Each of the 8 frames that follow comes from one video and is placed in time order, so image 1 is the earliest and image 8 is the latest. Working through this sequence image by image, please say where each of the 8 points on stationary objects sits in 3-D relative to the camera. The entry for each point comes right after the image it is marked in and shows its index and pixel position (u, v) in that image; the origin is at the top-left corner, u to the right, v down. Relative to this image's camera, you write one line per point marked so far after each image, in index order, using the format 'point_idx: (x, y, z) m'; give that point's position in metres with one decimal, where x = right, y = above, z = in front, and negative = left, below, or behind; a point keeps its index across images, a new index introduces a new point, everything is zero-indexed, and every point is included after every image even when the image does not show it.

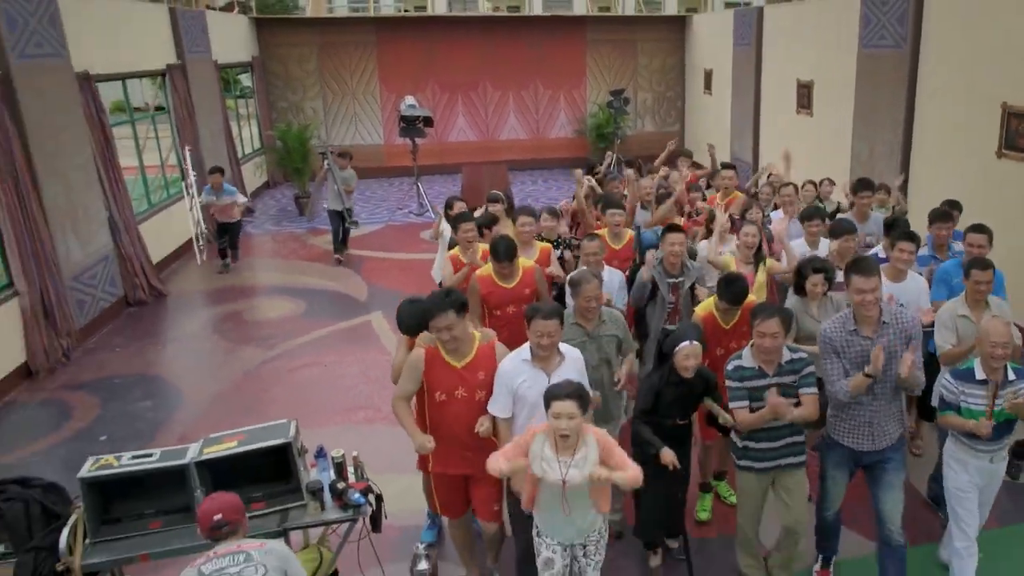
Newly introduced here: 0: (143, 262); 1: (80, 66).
0: (-4.8, +0.3, +8.9) m
1: (-5.1, +2.6, +8.1) m
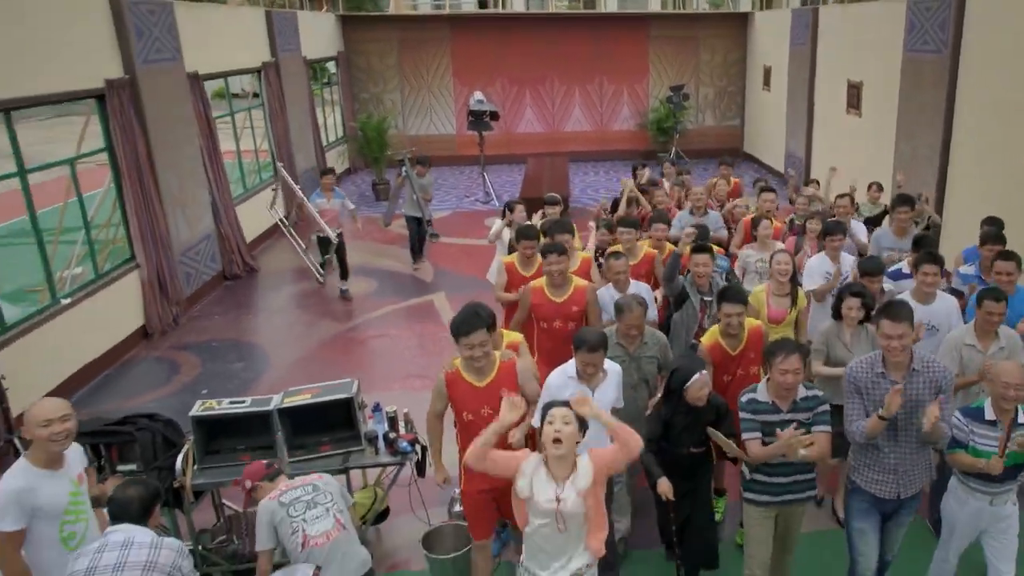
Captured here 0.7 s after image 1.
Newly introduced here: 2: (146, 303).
0: (-4.0, +0.7, +10.0) m
1: (-4.3, +2.9, +9.2) m
2: (-4.4, -0.2, +8.2) m
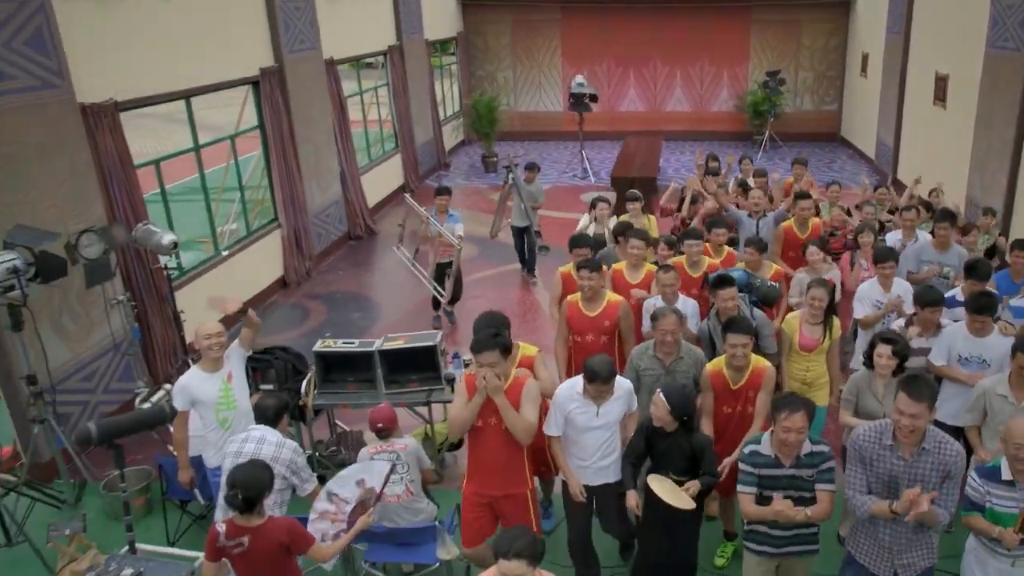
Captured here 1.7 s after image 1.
0: (-2.5, +1.4, +11.4) m
1: (-2.8, +3.6, +10.6) m
2: (-3.2, +0.4, +9.8) m
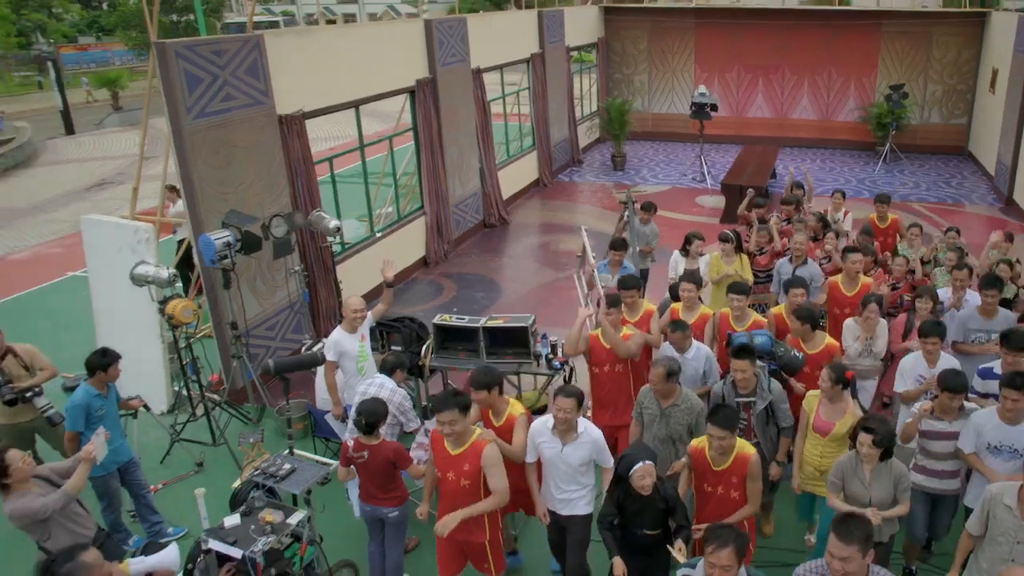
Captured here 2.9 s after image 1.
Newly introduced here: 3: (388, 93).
0: (-0.3, +1.7, +12.9) m
1: (-0.6, +3.9, +12.1) m
2: (-1.4, +0.8, +11.5) m
3: (-1.9, +3.0, +10.6) m
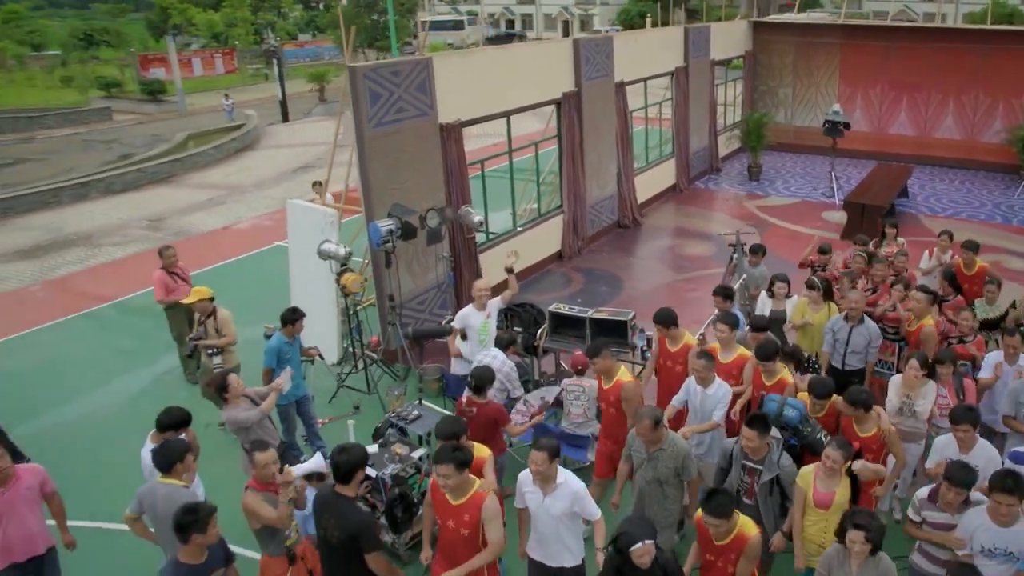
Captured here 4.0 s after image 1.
0: (+2.4, +1.8, +13.9) m
1: (+2.1, +4.0, +13.1) m
2: (+0.9, +0.9, +12.8) m
3: (+0.5, +3.2, +12.0) m
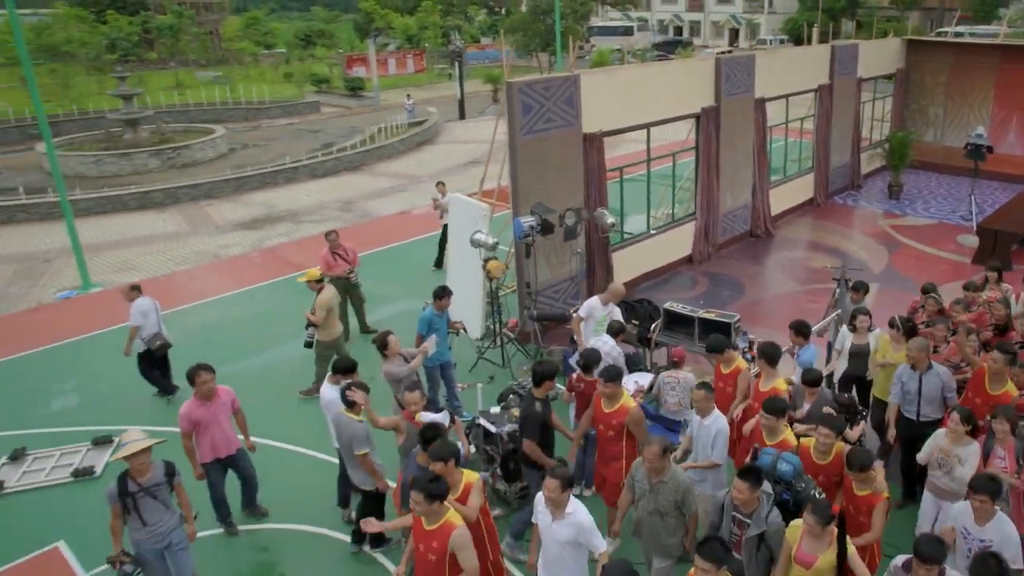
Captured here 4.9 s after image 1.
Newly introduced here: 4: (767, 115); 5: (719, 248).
0: (+5.3, +1.6, +14.3) m
1: (+5.0, +3.9, +13.6) m
2: (+3.6, +0.9, +13.6) m
3: (+3.1, +3.2, +12.9) m
4: (+5.2, +3.5, +13.8) m
5: (+4.2, +0.8, +13.9) m
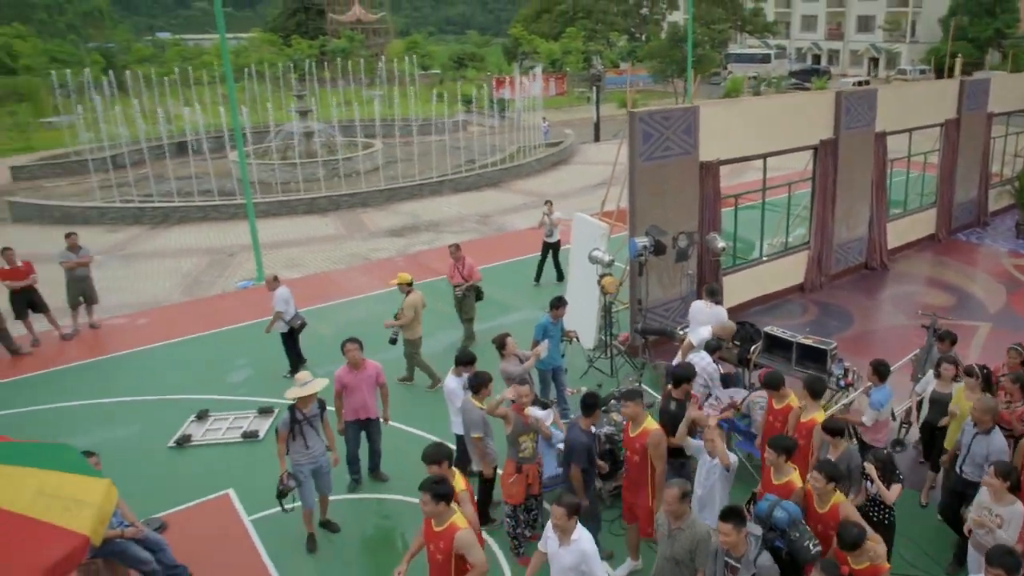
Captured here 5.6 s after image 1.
0: (+7.8, +0.9, +14.2) m
1: (+7.5, +3.2, +13.6) m
2: (+5.9, +0.3, +13.9) m
3: (+5.5, +2.7, +13.4) m
4: (+7.7, +2.8, +13.8) m
5: (+6.6, +0.2, +14.1) m
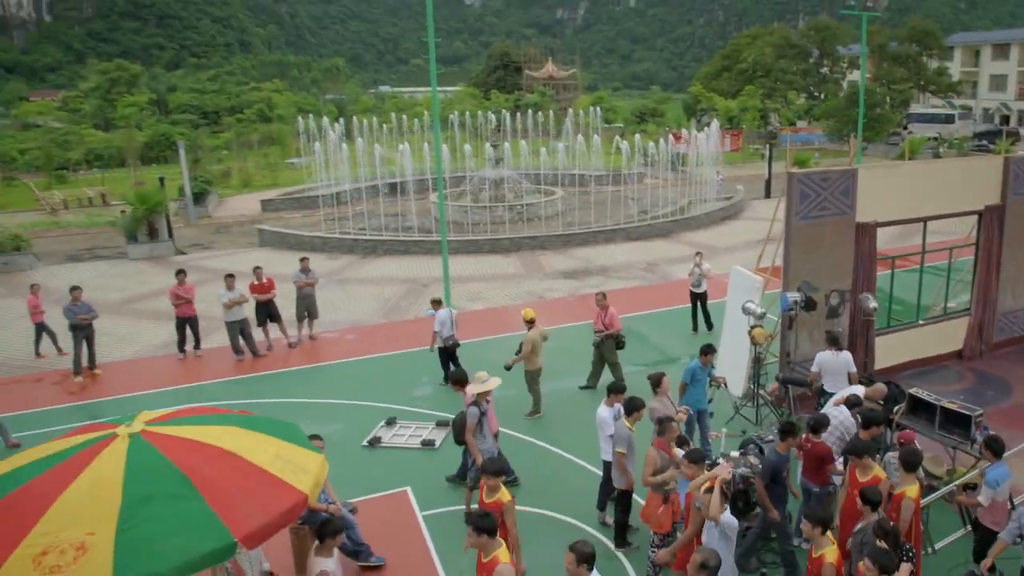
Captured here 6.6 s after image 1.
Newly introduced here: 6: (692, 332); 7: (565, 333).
0: (+11.0, -0.5, +13.6) m
1: (+10.7, +1.8, +13.2) m
2: (+9.1, -1.0, +13.7) m
3: (+8.7, +1.4, +13.4) m
4: (+10.9, +1.4, +13.3) m
5: (+9.7, -1.2, +13.7) m
6: (+4.7, -1.0, +17.6) m
7: (+1.4, -1.1, +18.1) m
